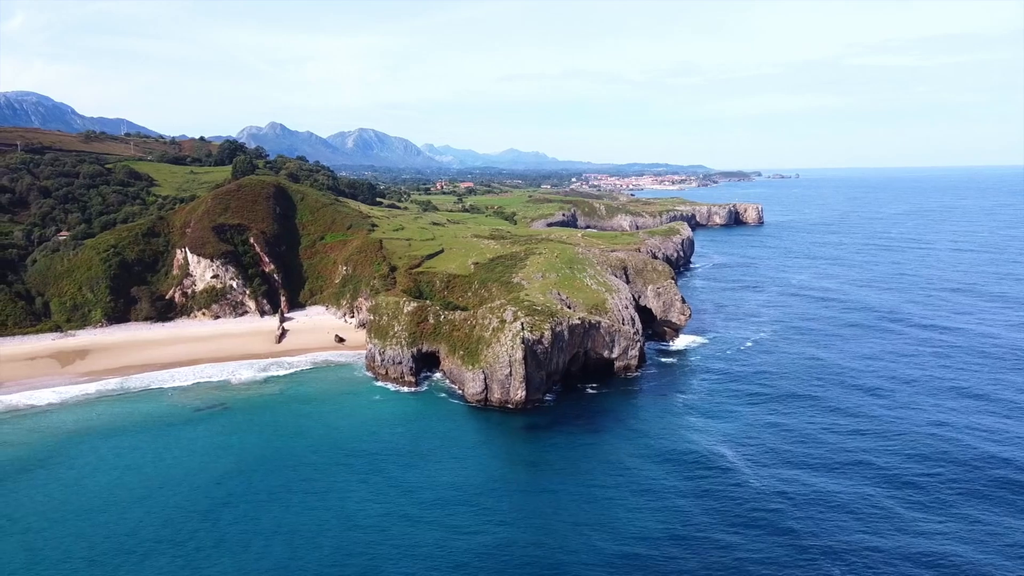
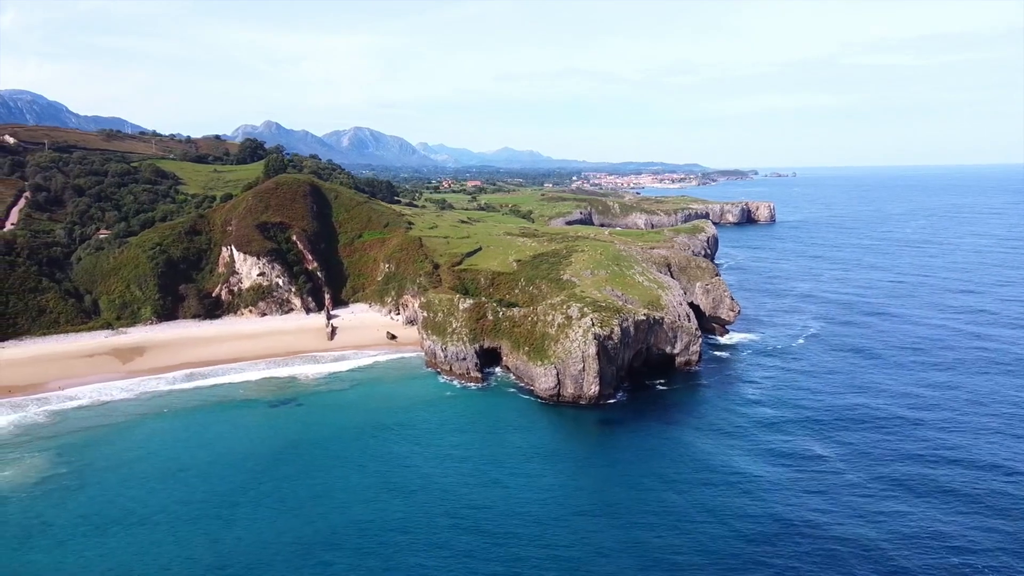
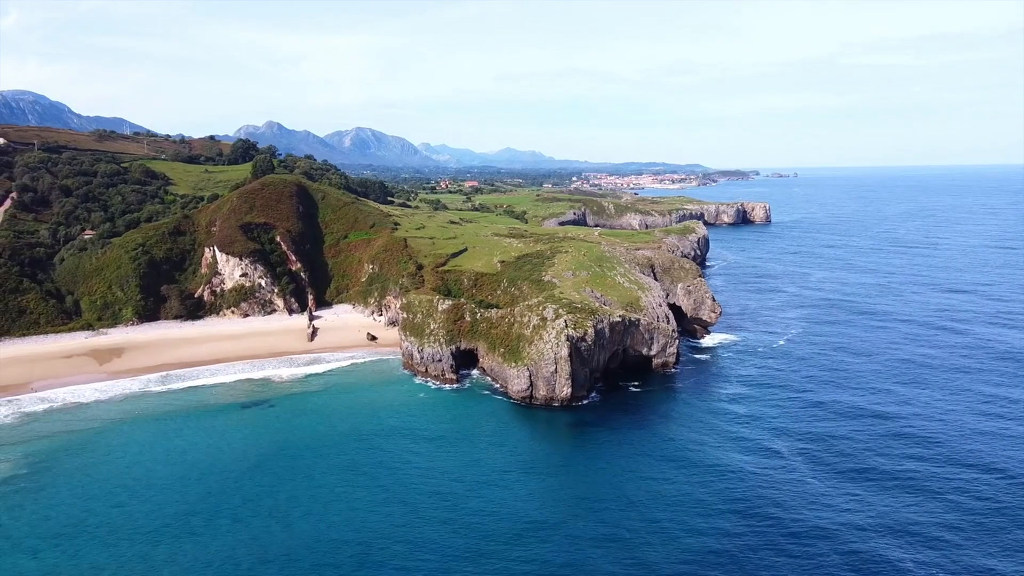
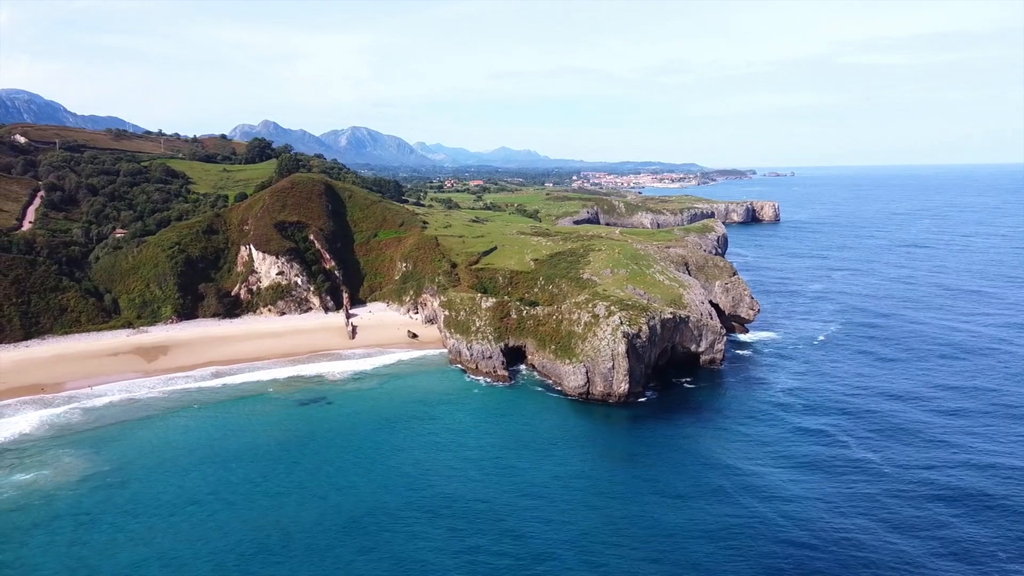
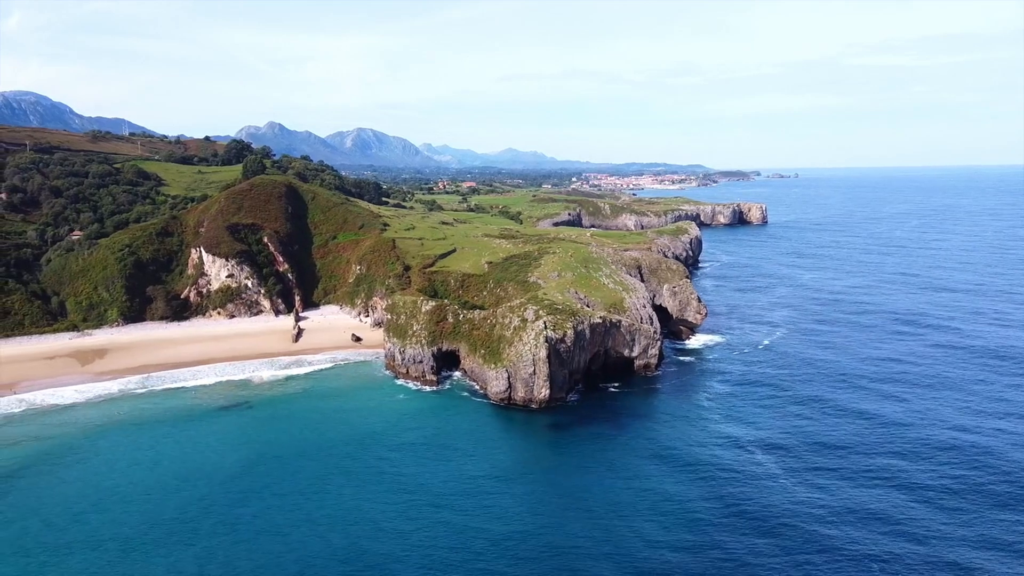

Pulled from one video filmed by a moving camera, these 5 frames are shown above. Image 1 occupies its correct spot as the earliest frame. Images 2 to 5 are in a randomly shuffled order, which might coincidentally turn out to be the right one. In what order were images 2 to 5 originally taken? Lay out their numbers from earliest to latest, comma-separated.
5, 3, 2, 4
